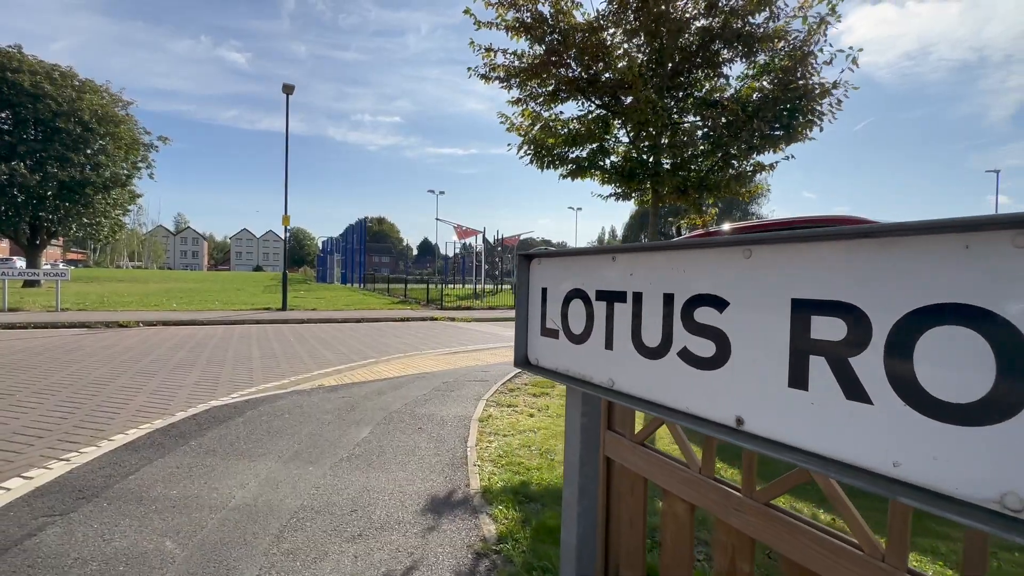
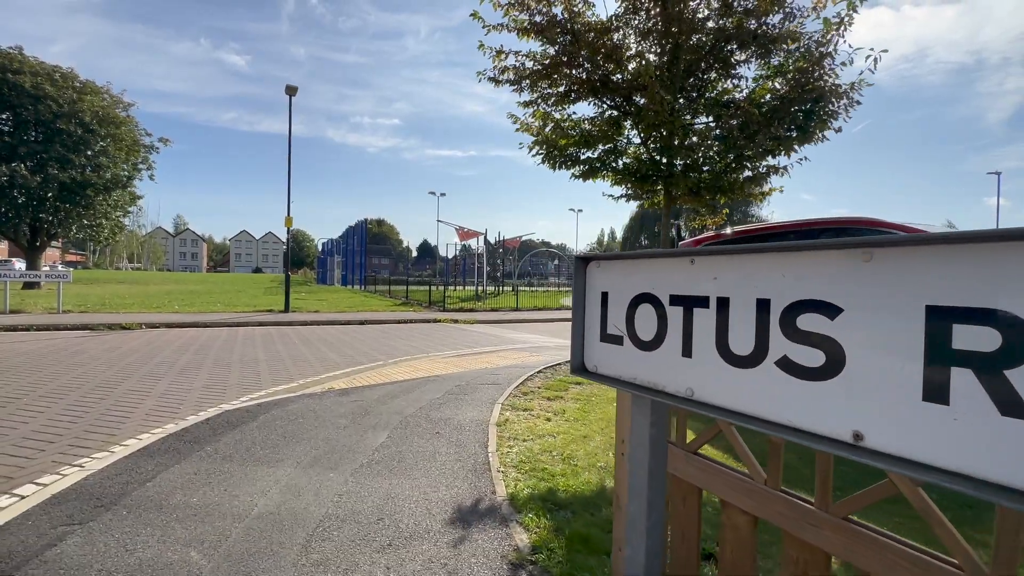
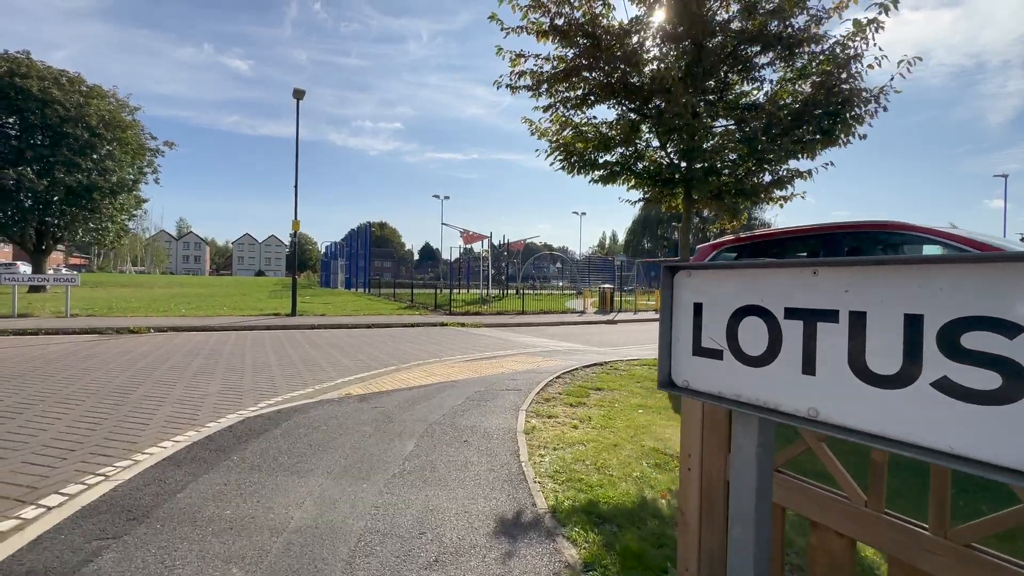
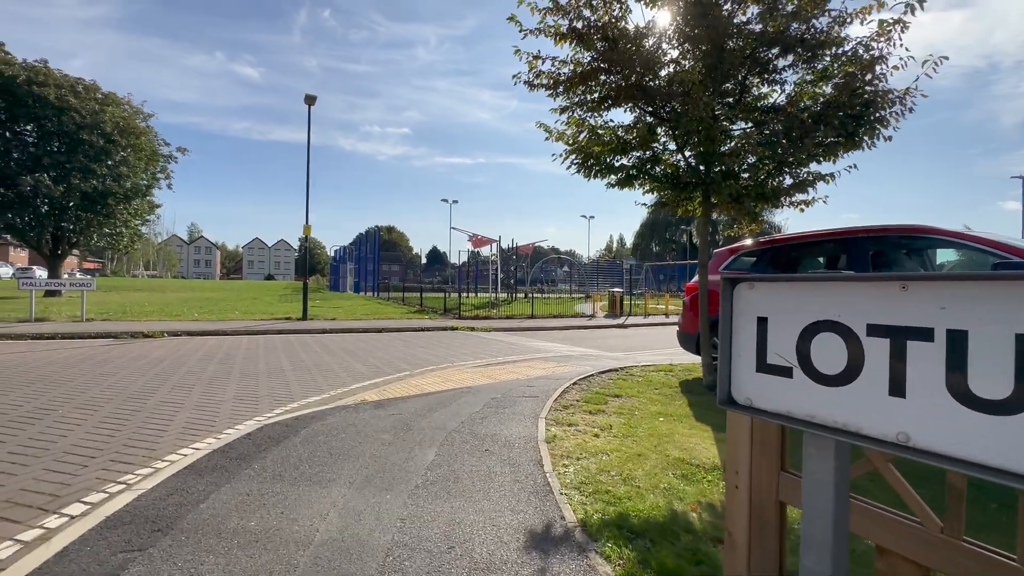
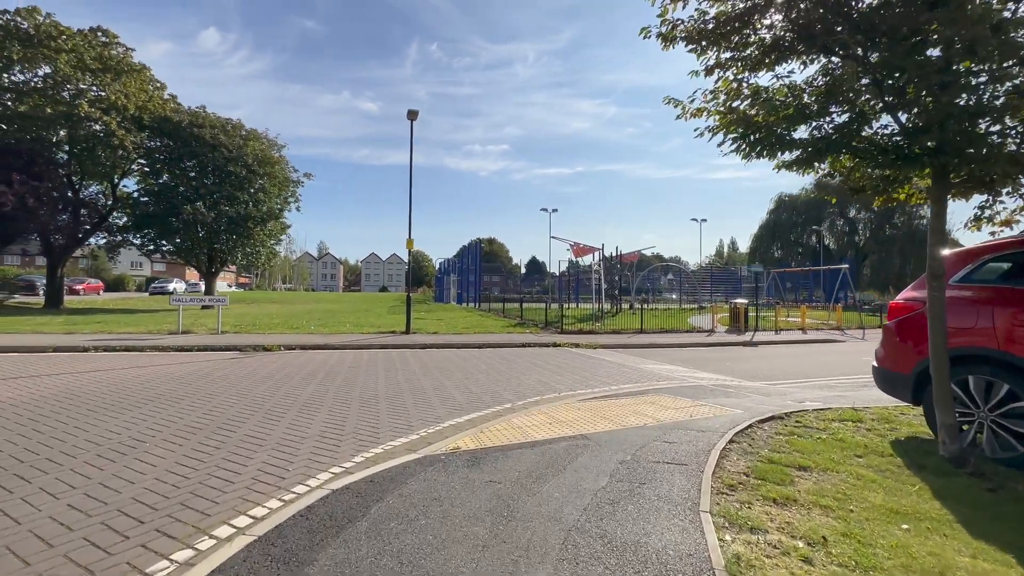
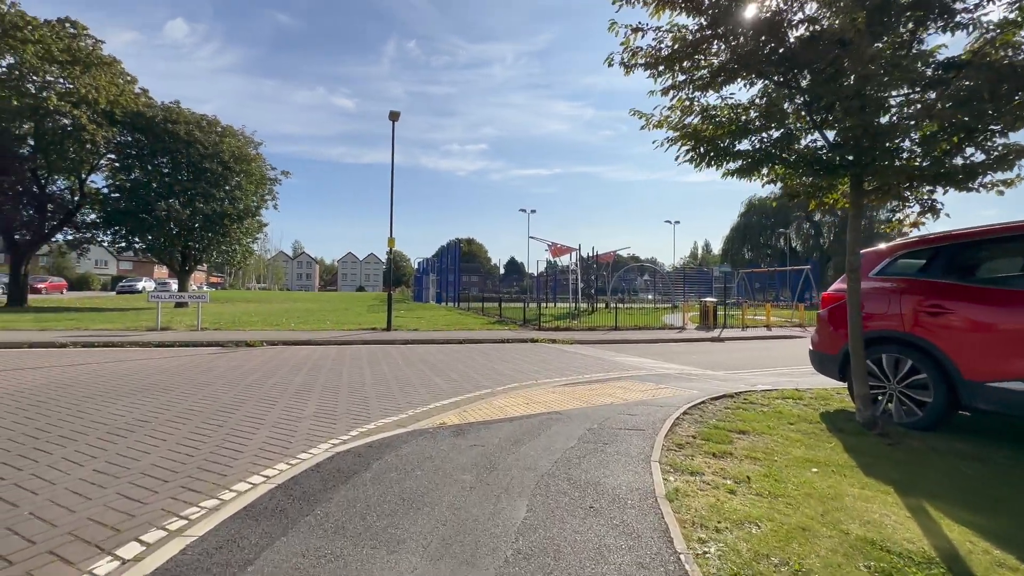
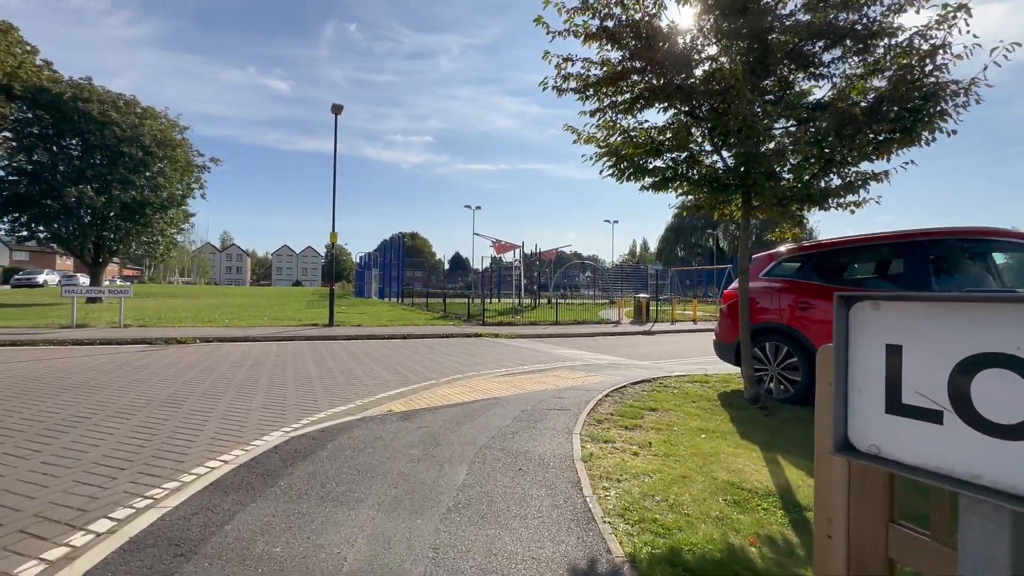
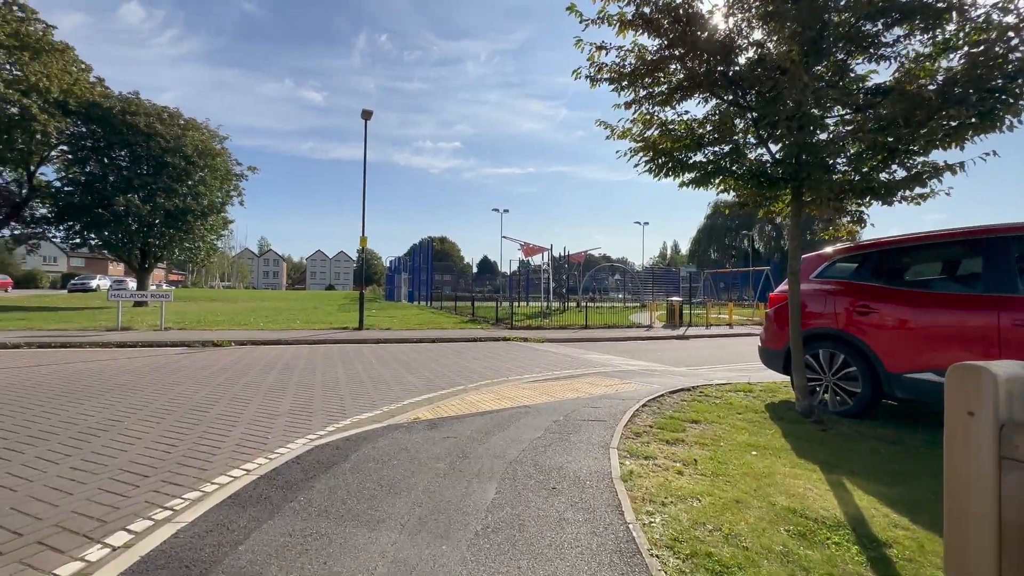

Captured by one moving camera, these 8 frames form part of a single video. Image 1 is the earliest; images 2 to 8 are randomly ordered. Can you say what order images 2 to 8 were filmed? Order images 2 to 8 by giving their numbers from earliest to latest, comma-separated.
2, 3, 4, 7, 8, 6, 5
